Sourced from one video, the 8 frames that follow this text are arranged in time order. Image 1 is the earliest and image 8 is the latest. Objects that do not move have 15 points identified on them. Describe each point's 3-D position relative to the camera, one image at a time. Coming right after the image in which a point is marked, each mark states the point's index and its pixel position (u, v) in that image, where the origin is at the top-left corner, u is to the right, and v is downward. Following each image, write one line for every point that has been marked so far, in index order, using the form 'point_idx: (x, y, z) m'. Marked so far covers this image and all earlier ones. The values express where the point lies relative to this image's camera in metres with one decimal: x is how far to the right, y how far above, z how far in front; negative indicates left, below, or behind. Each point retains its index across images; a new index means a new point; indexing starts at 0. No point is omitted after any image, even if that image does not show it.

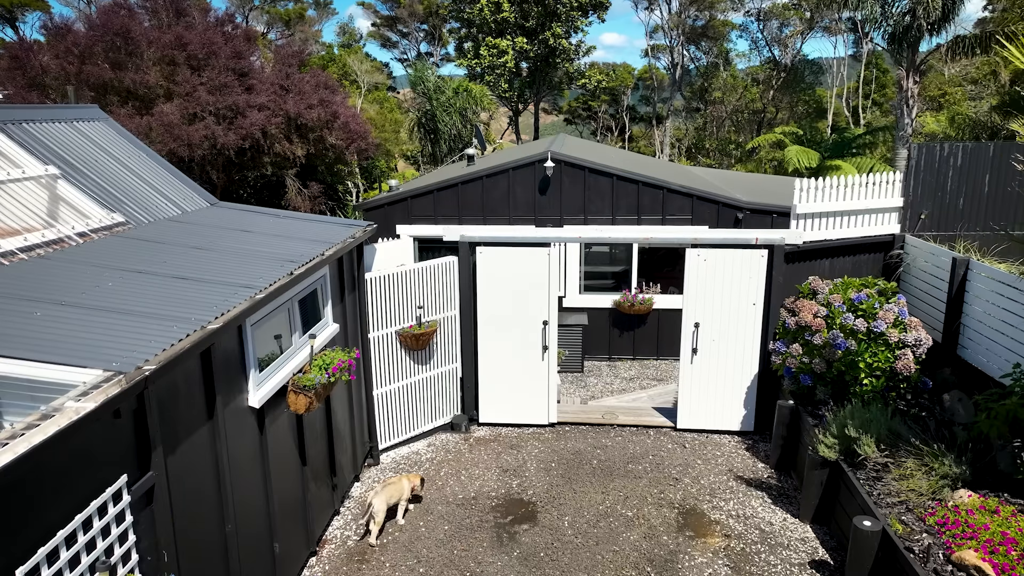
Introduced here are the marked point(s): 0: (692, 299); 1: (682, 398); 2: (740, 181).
0: (+1.8, -0.1, +7.1) m
1: (+1.7, -1.1, +7.3) m
2: (+4.0, +1.8, +12.6) m
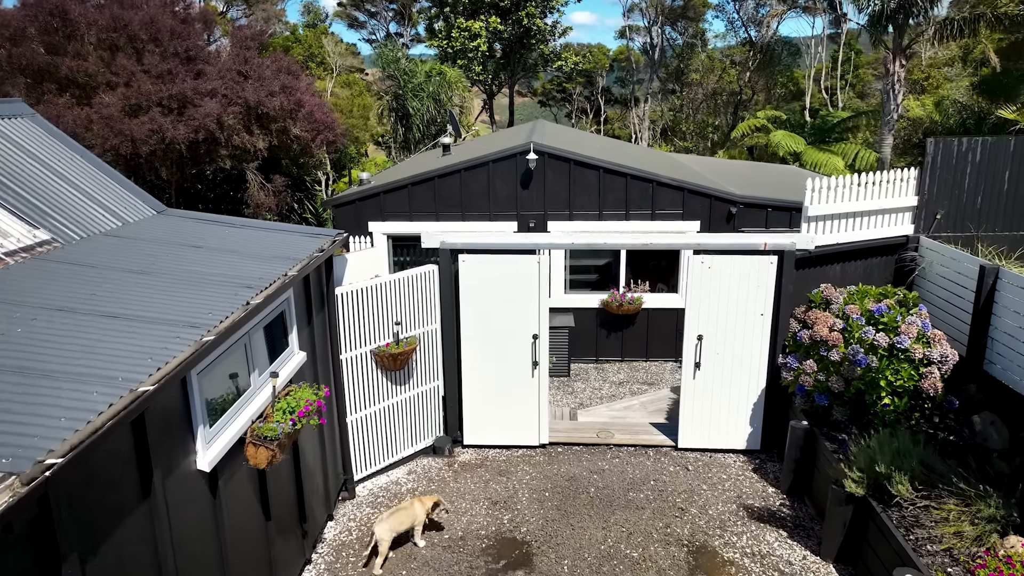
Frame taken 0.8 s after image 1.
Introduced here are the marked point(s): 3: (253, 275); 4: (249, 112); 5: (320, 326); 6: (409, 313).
0: (+1.7, -0.2, +6.5) m
1: (+1.6, -1.2, +6.8) m
2: (+3.7, +1.9, +12.1) m
3: (-1.6, +0.1, +4.5) m
4: (-3.7, +2.4, +10.0) m
5: (-1.5, -0.3, +5.5) m
6: (-0.9, -0.2, +6.4) m
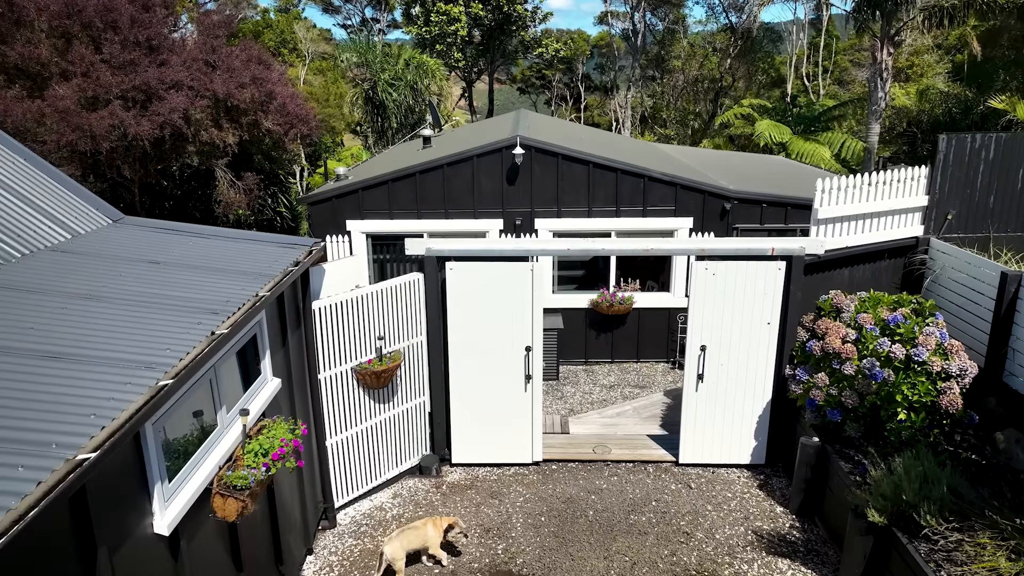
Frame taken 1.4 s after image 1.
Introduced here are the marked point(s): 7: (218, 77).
0: (+1.6, -0.3, +6.1) m
1: (+1.5, -1.3, +6.4) m
2: (+3.4, +1.9, +11.7) m
3: (-1.7, -0.1, +4.0) m
4: (-3.9, +2.4, +9.4) m
5: (-1.5, -0.4, +5.1) m
6: (-1.0, -0.3, +6.0) m
7: (-3.8, +2.7, +9.3) m
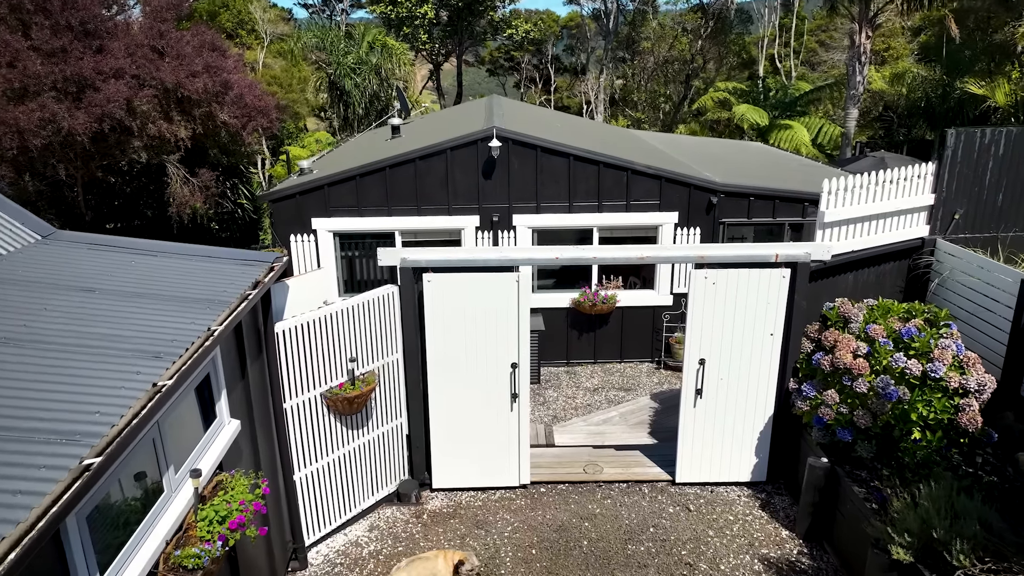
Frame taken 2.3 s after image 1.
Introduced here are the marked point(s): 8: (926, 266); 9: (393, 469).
0: (+1.5, -0.3, +5.7) m
1: (+1.4, -1.3, +6.0) m
2: (+3.0, +2.0, +11.3) m
3: (-1.7, -0.2, +3.4) m
4: (-4.2, +2.3, +8.6) m
5: (-1.6, -0.6, +4.5) m
6: (-1.1, -0.4, +5.4) m
7: (-4.1, +2.6, +8.5) m
8: (+3.6, +0.2, +6.2) m
9: (-1.0, -1.5, +5.9) m
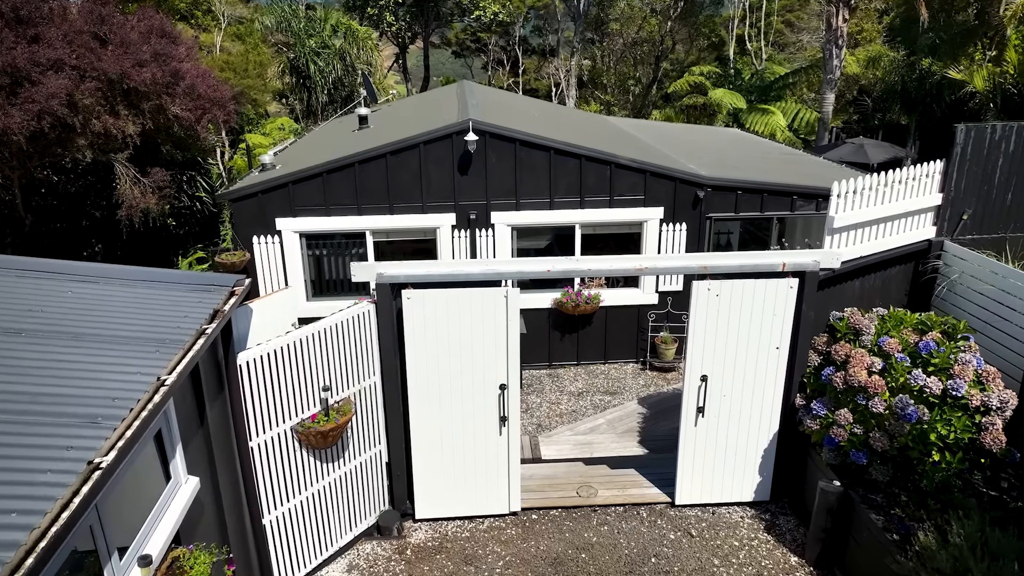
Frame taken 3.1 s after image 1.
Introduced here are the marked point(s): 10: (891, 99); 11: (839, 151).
0: (+1.4, -0.4, +5.3) m
1: (+1.3, -1.4, +5.6) m
2: (+2.6, +2.1, +10.9) m
3: (-1.7, -0.4, +2.9) m
4: (-4.4, +2.2, +7.9) m
5: (-1.6, -0.7, +4.0) m
6: (-1.2, -0.6, +4.9) m
7: (-4.4, +2.5, +7.8) m
8: (+3.5, +0.1, +5.9) m
9: (-1.1, -1.6, +5.4) m
10: (+8.6, +4.3, +16.3) m
11: (+6.4, +2.7, +14.1) m
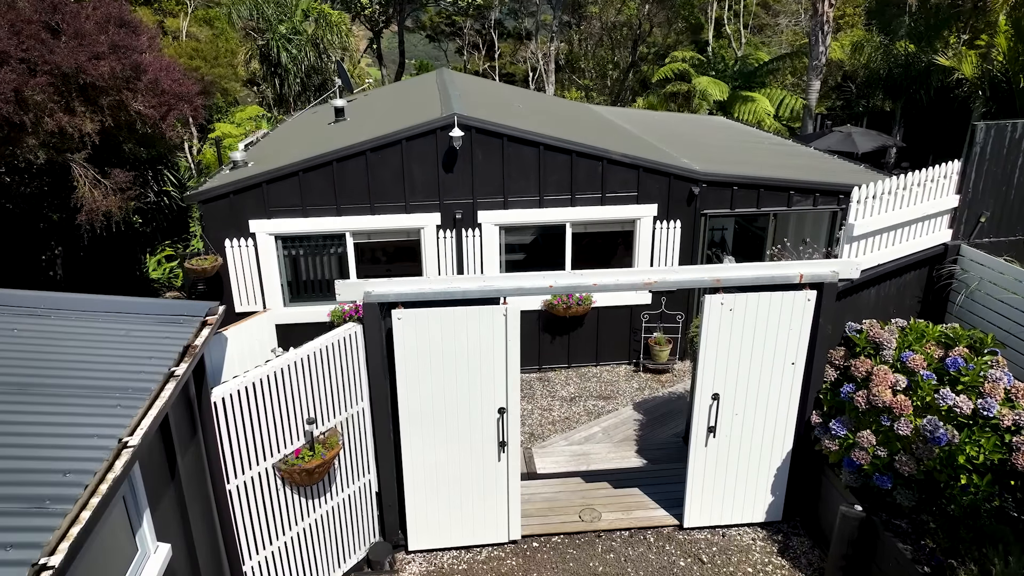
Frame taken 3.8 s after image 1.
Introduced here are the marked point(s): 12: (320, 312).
0: (+1.4, -0.5, +4.9) m
1: (+1.3, -1.5, +5.3) m
2: (+2.4, +2.2, +10.5) m
3: (-1.6, -0.6, +2.5) m
4: (-4.5, +2.1, +7.3) m
5: (-1.6, -0.9, +3.5) m
6: (-1.2, -0.7, +4.5) m
7: (-4.5, +2.4, +7.2) m
8: (+3.4, +0.1, +5.6) m
9: (-1.1, -1.7, +5.1) m
10: (+8.1, +4.5, +16.1) m
11: (+6.1, +2.9, +13.9) m
12: (-2.3, -0.3, +8.6) m
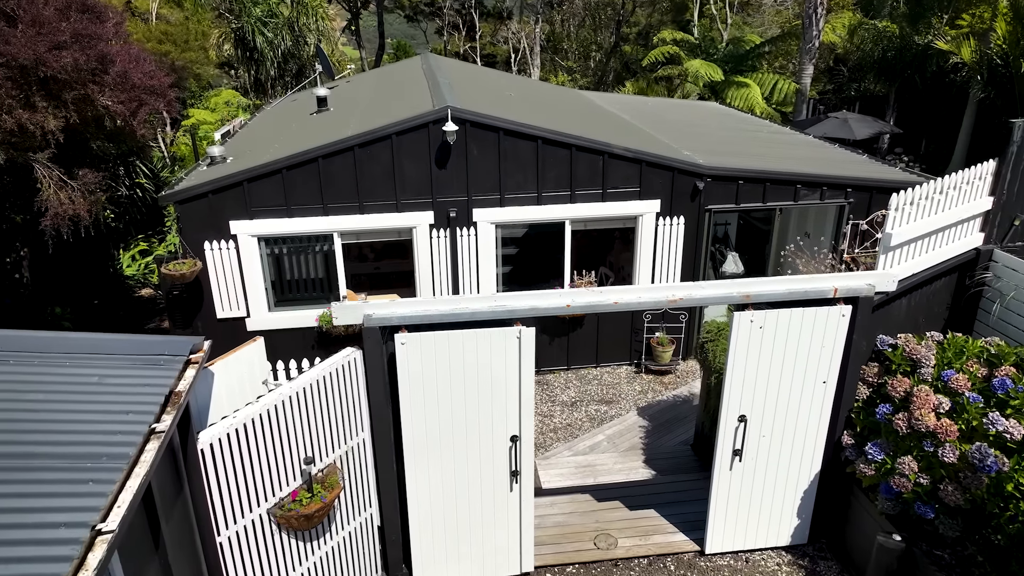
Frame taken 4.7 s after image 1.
0: (+1.4, -0.6, +4.6) m
1: (+1.4, -1.6, +5.0) m
2: (+2.3, +2.2, +10.2) m
3: (-1.4, -0.8, +2.1) m
4: (-4.6, +2.0, +6.7) m
5: (-1.5, -1.0, +3.1) m
6: (-1.1, -0.8, +4.1) m
7: (-4.5, +2.3, +6.6) m
8: (+3.5, 0.0, +5.3) m
9: (-1.0, -1.9, +4.7) m
10: (+7.8, +4.8, +15.8) m
11: (+5.9, +3.1, +13.6) m
12: (-2.3, -0.3, +8.2) m
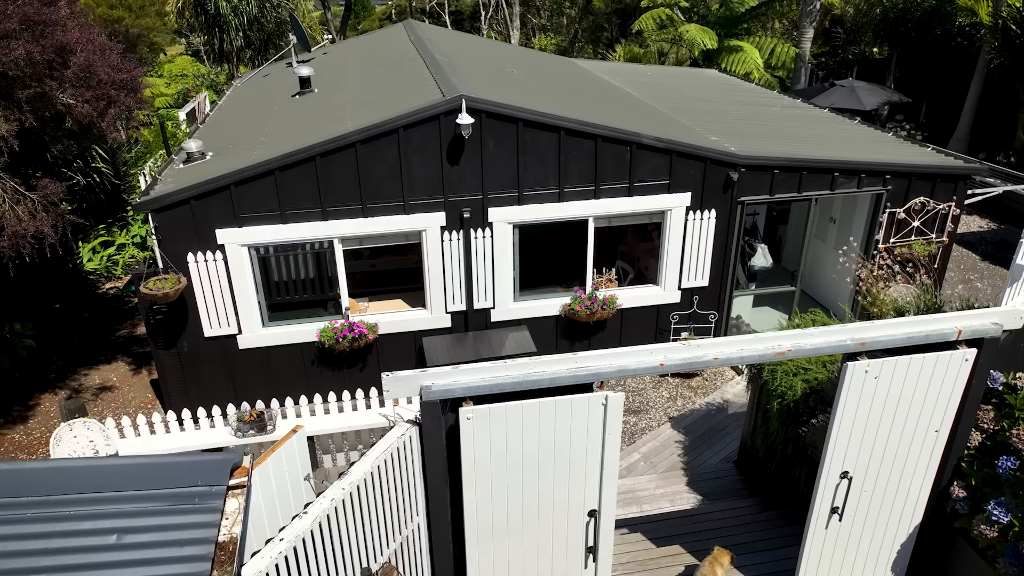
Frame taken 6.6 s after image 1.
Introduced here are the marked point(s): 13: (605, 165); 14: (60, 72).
0: (+1.9, -0.8, +4.0) m
1: (+1.8, -1.8, +4.4) m
2: (+2.3, +2.3, +9.4) m
3: (-0.9, -1.2, +1.3) m
4: (-4.3, +1.7, +5.7) m
5: (-1.0, -1.4, +2.4) m
6: (-0.6, -1.2, +3.4) m
7: (-4.2, +2.1, +5.5) m
8: (+3.8, -0.1, +4.8) m
9: (-0.5, -2.1, +4.0) m
10: (+7.5, +5.4, +15.2) m
11: (+5.7, +3.5, +12.9) m
12: (-2.1, -0.4, +7.3) m
13: (+0.9, +1.2, +7.2) m
14: (-4.0, +2.0, +6.3) m
